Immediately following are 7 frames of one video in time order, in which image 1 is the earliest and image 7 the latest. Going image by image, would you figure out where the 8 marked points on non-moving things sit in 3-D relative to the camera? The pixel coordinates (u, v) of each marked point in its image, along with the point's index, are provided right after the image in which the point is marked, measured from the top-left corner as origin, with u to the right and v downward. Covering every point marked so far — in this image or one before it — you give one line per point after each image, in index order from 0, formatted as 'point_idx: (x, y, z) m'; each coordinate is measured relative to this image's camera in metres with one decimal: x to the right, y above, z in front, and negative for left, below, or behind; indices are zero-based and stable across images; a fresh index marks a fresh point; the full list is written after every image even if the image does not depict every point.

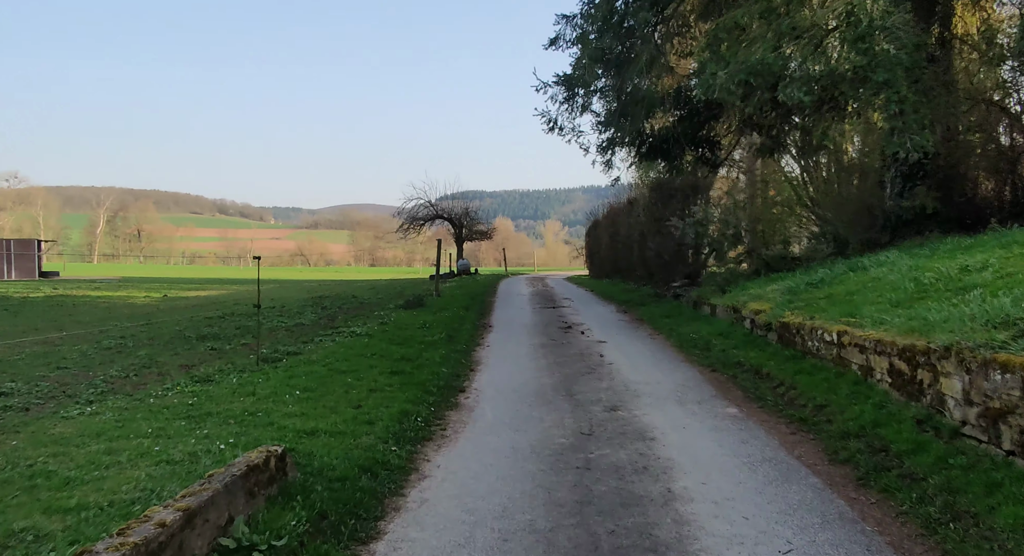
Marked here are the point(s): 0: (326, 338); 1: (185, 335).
0: (-3.5, -1.1, +16.9) m
1: (-6.7, -1.2, +18.6) m
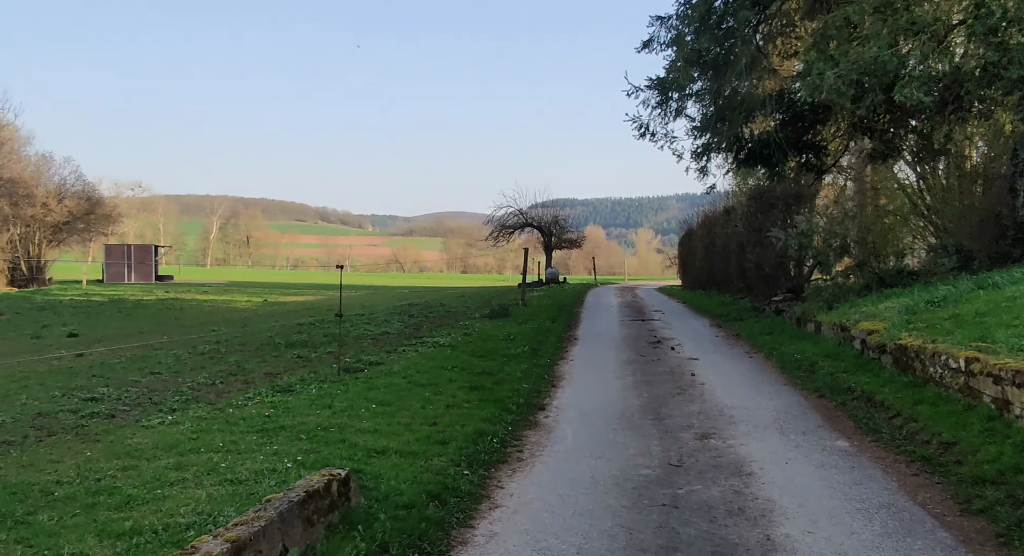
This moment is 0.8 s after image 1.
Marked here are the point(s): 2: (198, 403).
0: (-1.9, -1.3, +16.5) m
1: (-4.9, -1.3, +18.6) m
2: (-3.8, -1.5, +10.8) m
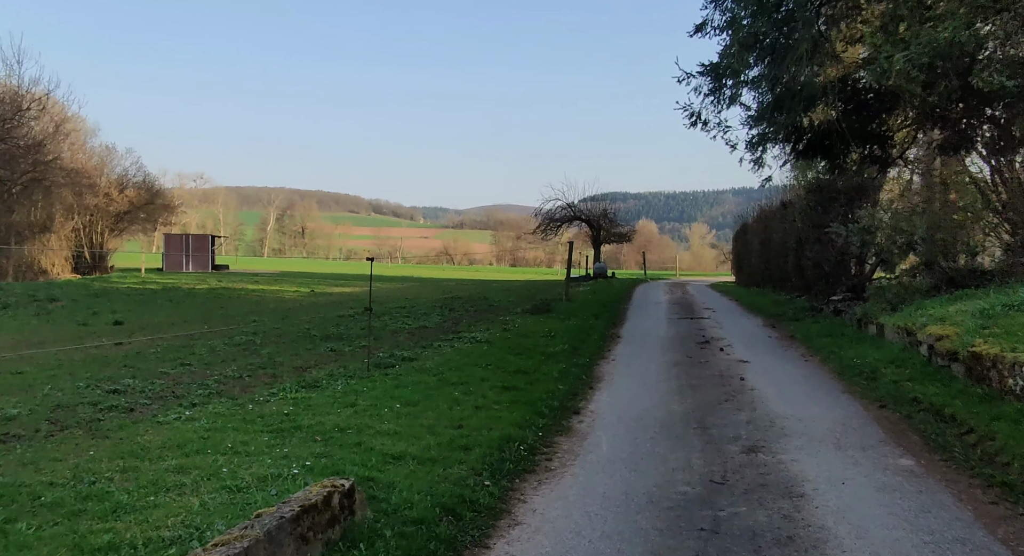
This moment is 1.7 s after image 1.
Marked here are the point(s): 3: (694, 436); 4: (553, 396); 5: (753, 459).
0: (-1.2, -1.2, +15.9) m
1: (-4.1, -1.1, +18.2) m
2: (-3.4, -1.4, +10.4) m
3: (+1.8, -1.6, +9.0) m
4: (+0.5, -1.4, +11.0) m
5: (+2.1, -1.6, +8.1) m
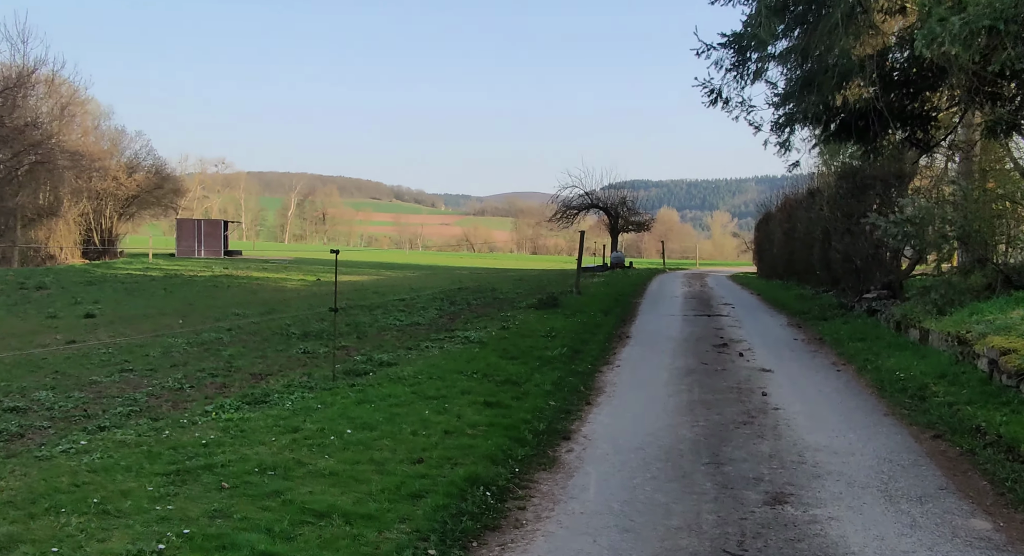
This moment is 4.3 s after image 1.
0: (-1.3, -1.1, +14.2) m
1: (-4.1, -1.0, +16.6) m
2: (-3.6, -1.4, +8.8) m
3: (+1.6, -1.6, +7.2) m
4: (+0.3, -1.4, +9.2) m
5: (+1.9, -1.7, +6.3) m
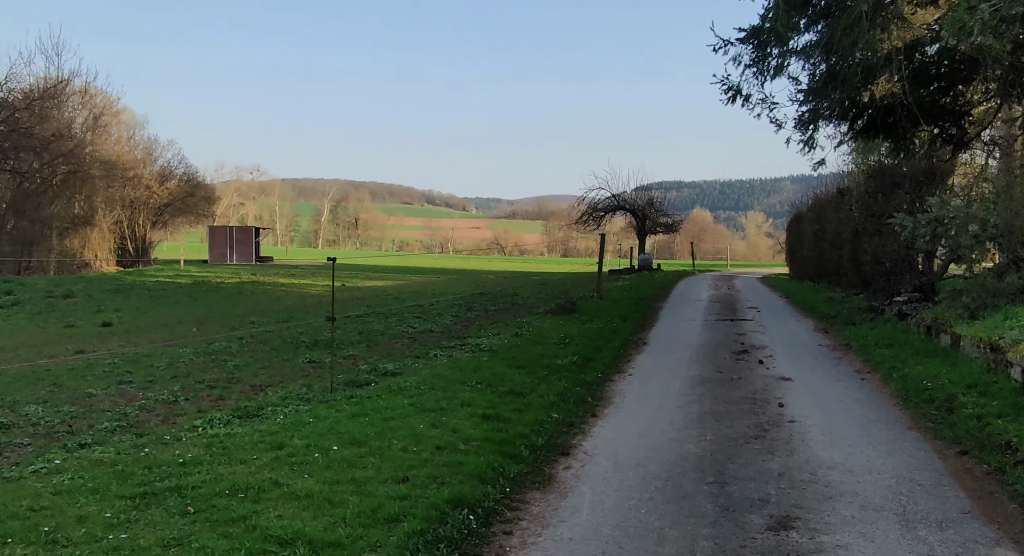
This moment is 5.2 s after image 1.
0: (-1.1, -1.2, +13.9) m
1: (-3.9, -1.1, +16.3) m
2: (-3.7, -1.5, +8.5) m
3: (+1.5, -1.6, +6.7) m
4: (+0.3, -1.5, +8.8) m
5: (+1.7, -1.7, +5.8) m
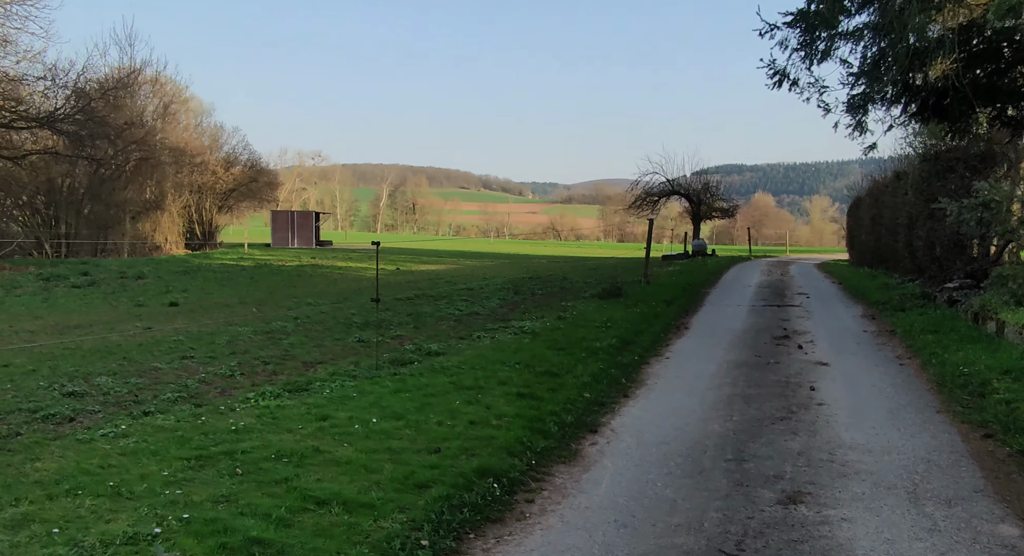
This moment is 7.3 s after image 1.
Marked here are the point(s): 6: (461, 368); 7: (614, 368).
0: (-0.4, -0.9, +14.3) m
1: (-3.0, -0.8, +16.9) m
2: (-3.4, -1.3, +9.1) m
3: (+1.7, -1.5, +7.0) m
4: (+0.6, -1.3, +9.2) m
5: (+1.9, -1.6, +6.1) m
6: (-0.6, -1.1, +11.0) m
7: (+1.3, -1.1, +11.1) m
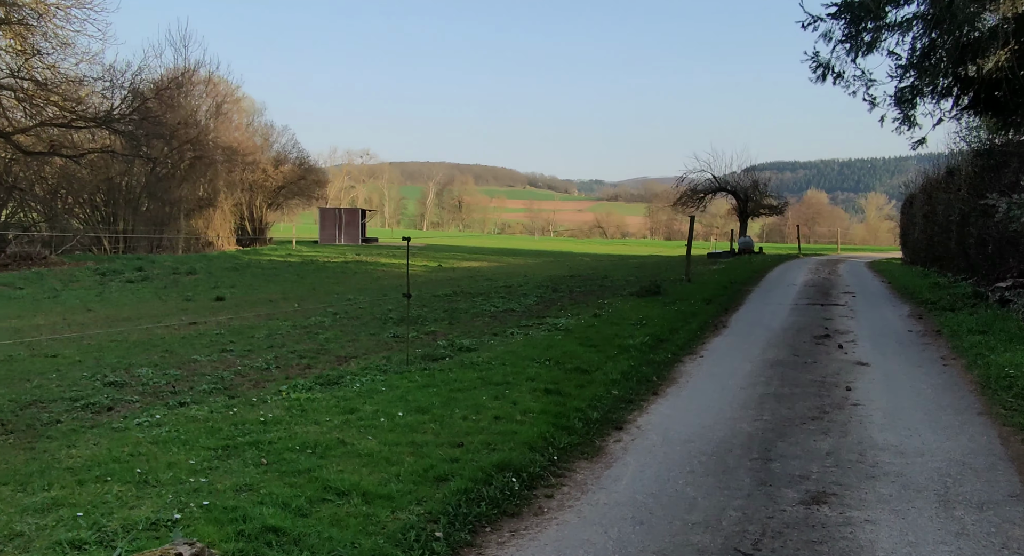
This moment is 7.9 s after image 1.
0: (+0.1, -0.9, +14.3) m
1: (-2.3, -0.7, +17.1) m
2: (-3.1, -1.2, +9.3) m
3: (+1.8, -1.5, +6.9) m
4: (+0.9, -1.3, +9.1) m
5: (+2.0, -1.6, +6.0) m
6: (-0.2, -1.1, +11.0) m
7: (+1.6, -1.1, +11.1) m
